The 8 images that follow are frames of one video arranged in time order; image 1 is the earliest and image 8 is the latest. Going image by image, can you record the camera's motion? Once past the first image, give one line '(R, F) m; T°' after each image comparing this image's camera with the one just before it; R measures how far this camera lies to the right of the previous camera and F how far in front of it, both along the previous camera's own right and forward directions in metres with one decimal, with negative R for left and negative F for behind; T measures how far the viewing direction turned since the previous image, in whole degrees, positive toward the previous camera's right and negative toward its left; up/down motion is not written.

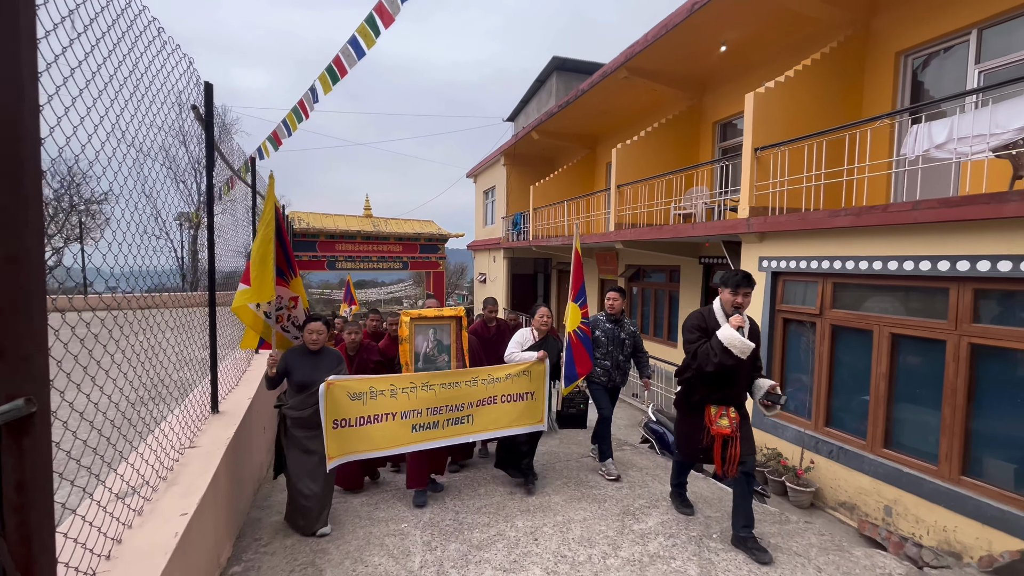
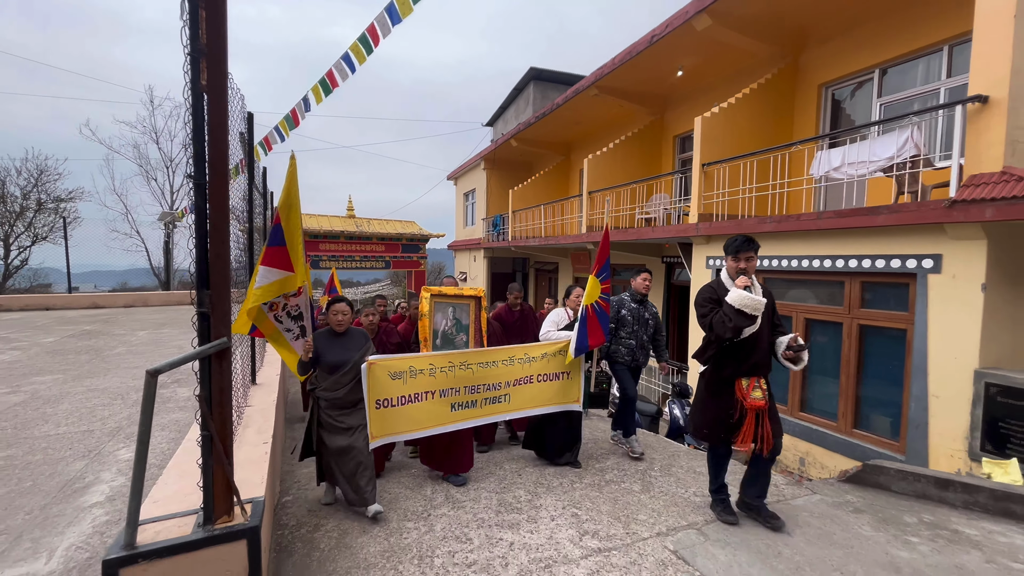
(-0.1, -0.9) m; +3°
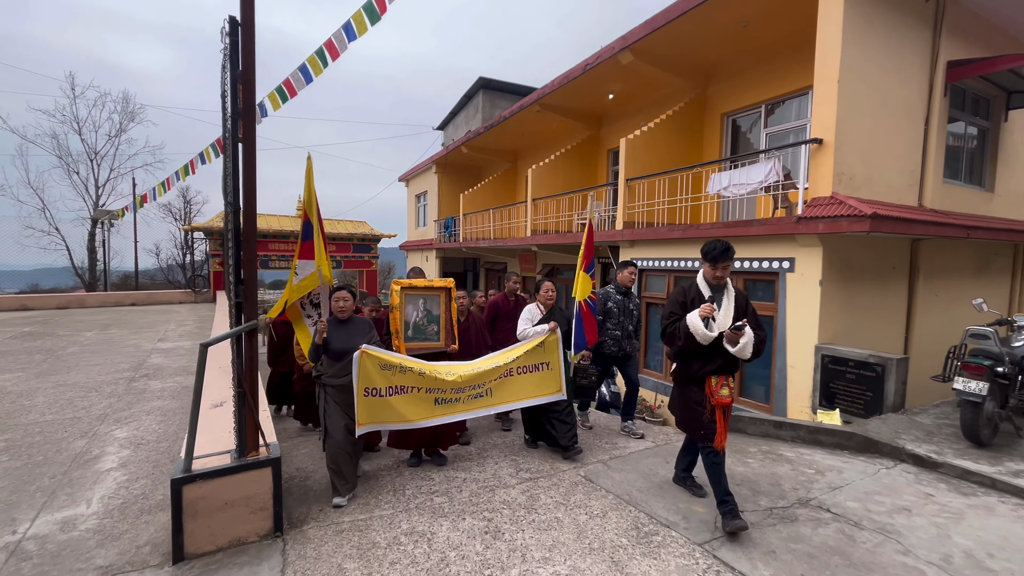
(0.0, -0.9) m; +6°
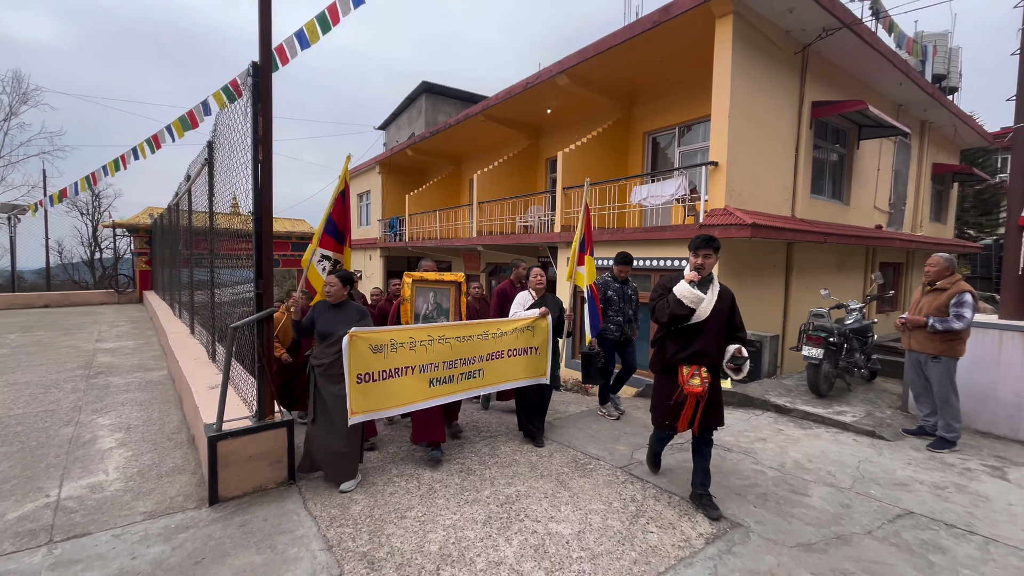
(-0.2, -0.8) m; +8°
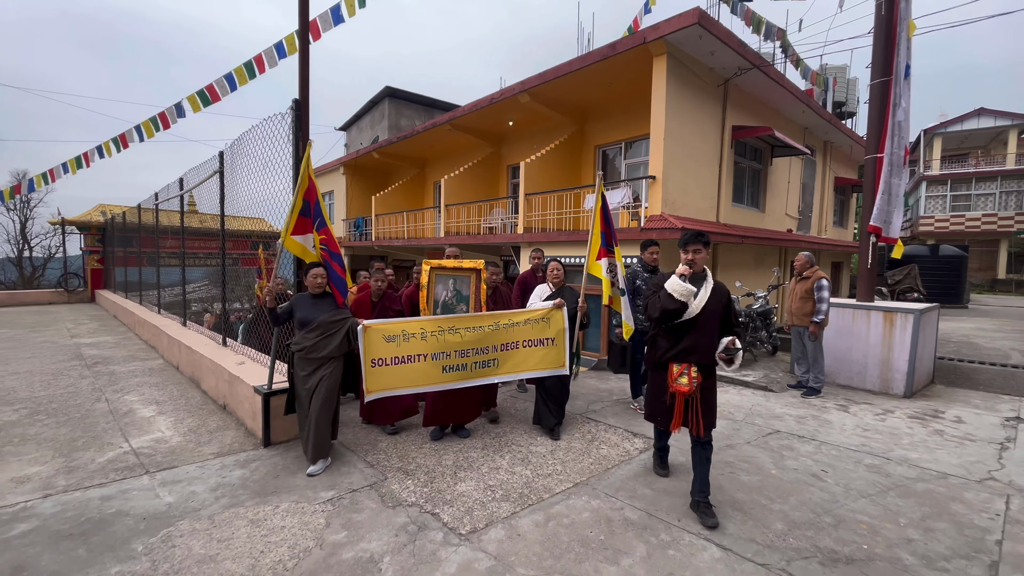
(-0.3, -1.1) m; +6°
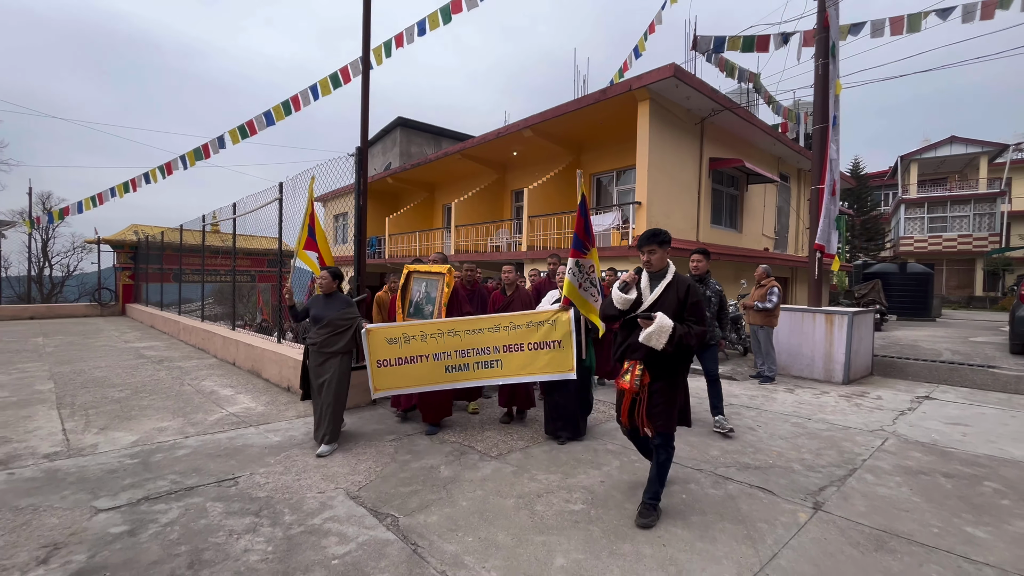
(-0.1, -1.2) m; 0°
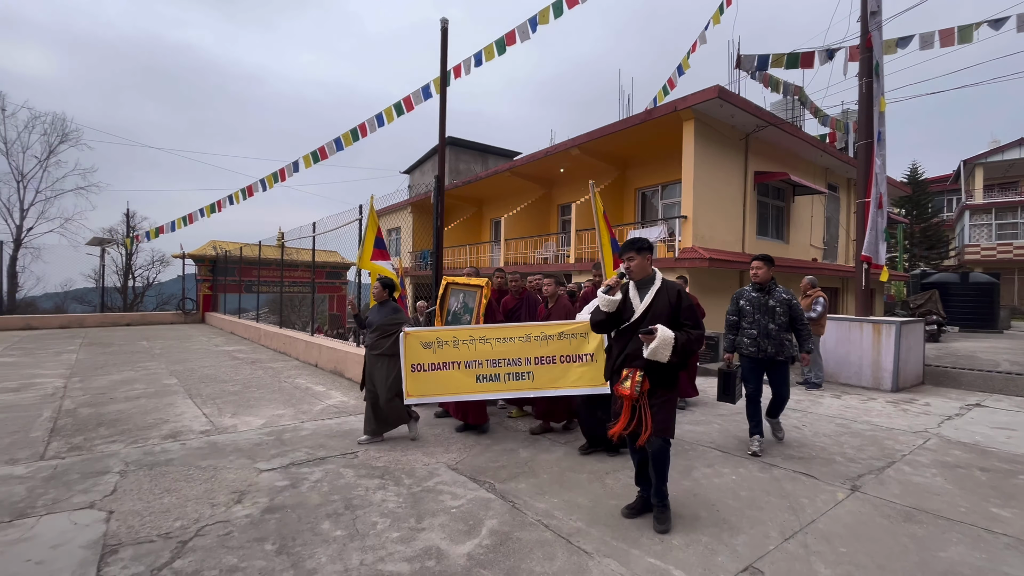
(-0.3, -0.7) m; -5°
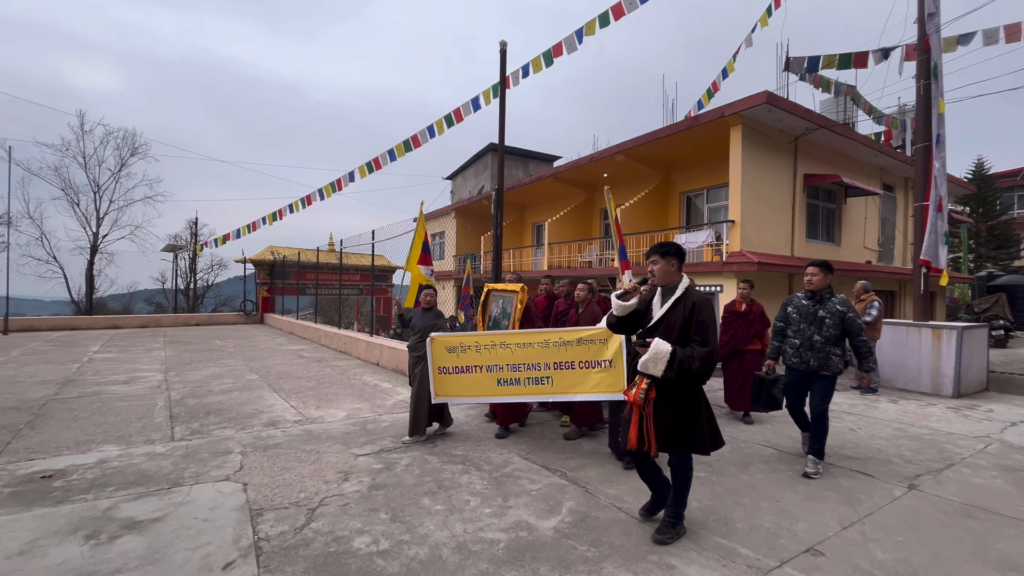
(-0.3, -0.4) m; -4°
